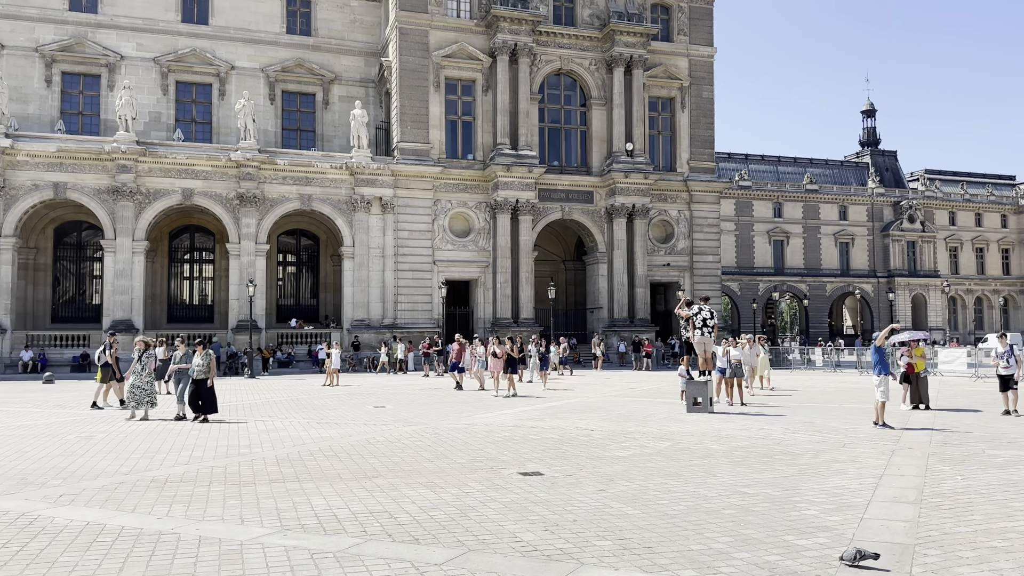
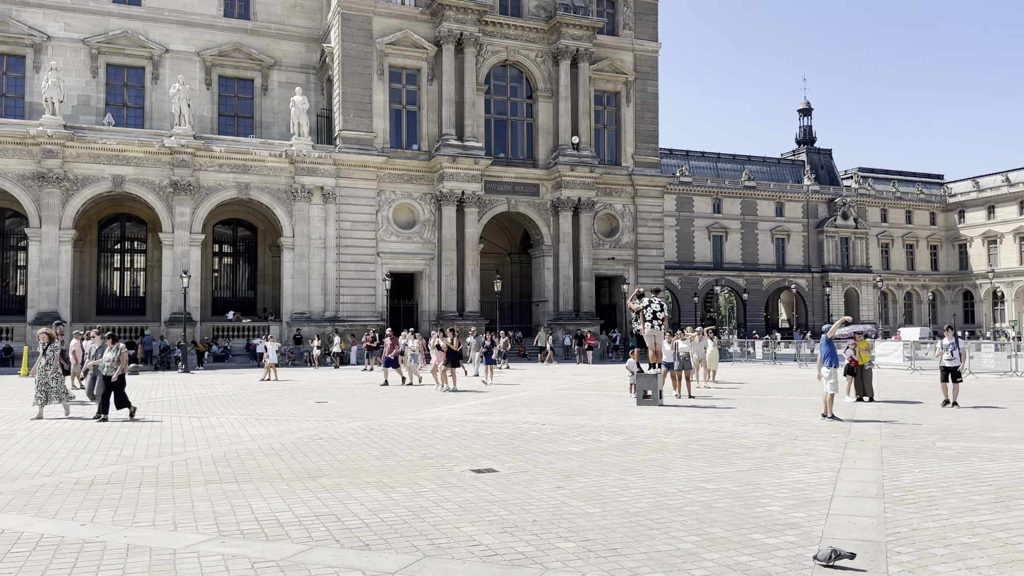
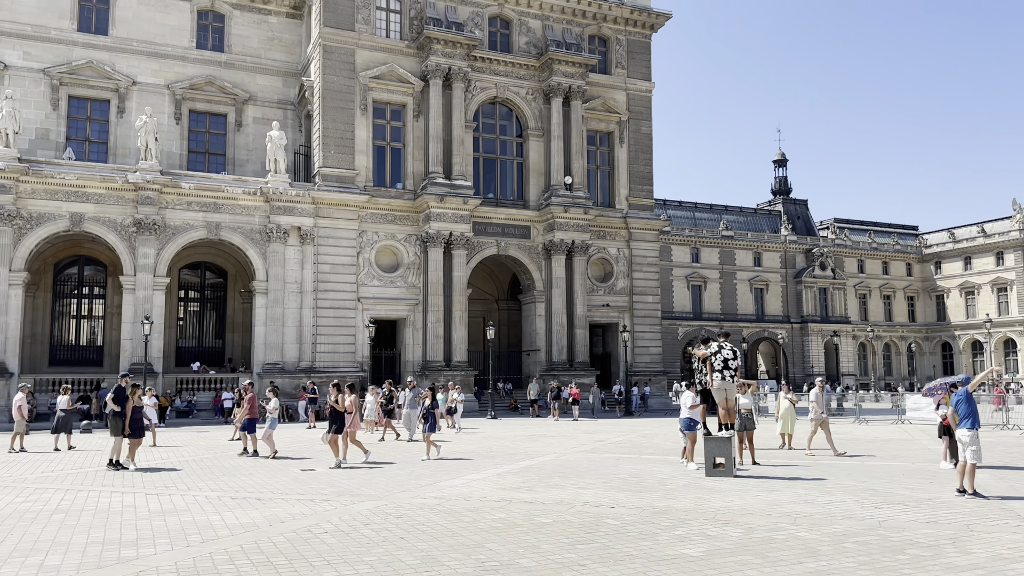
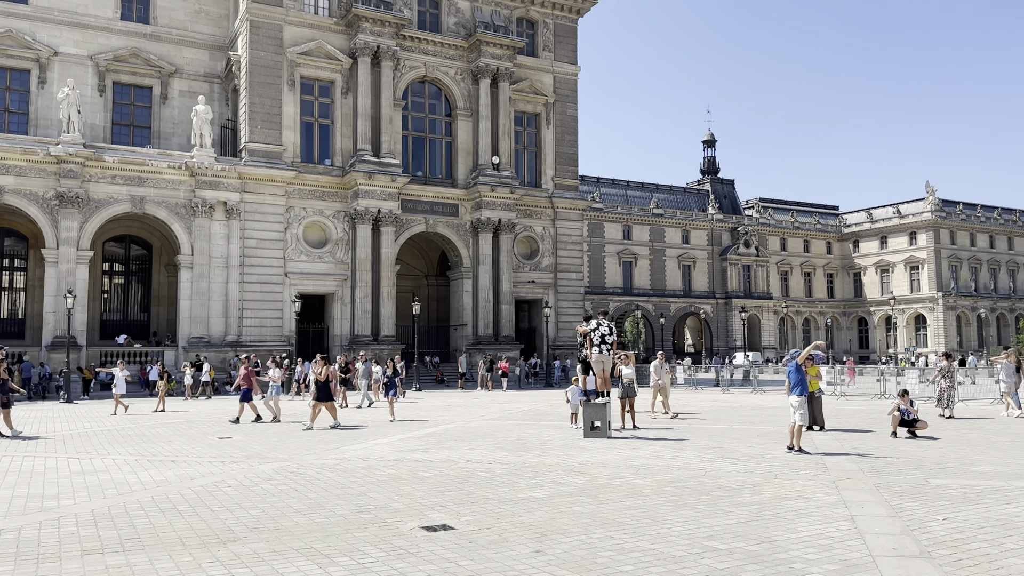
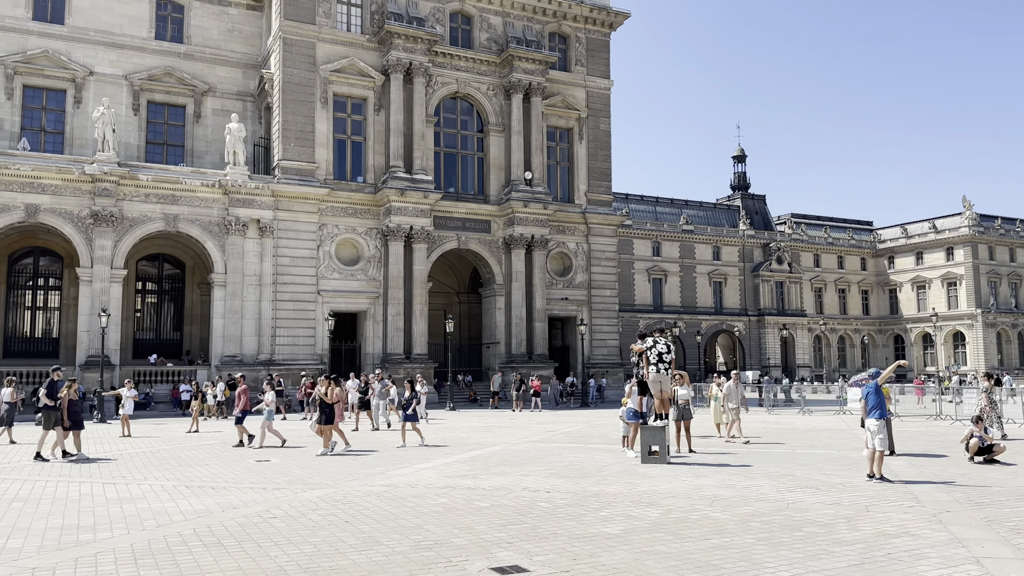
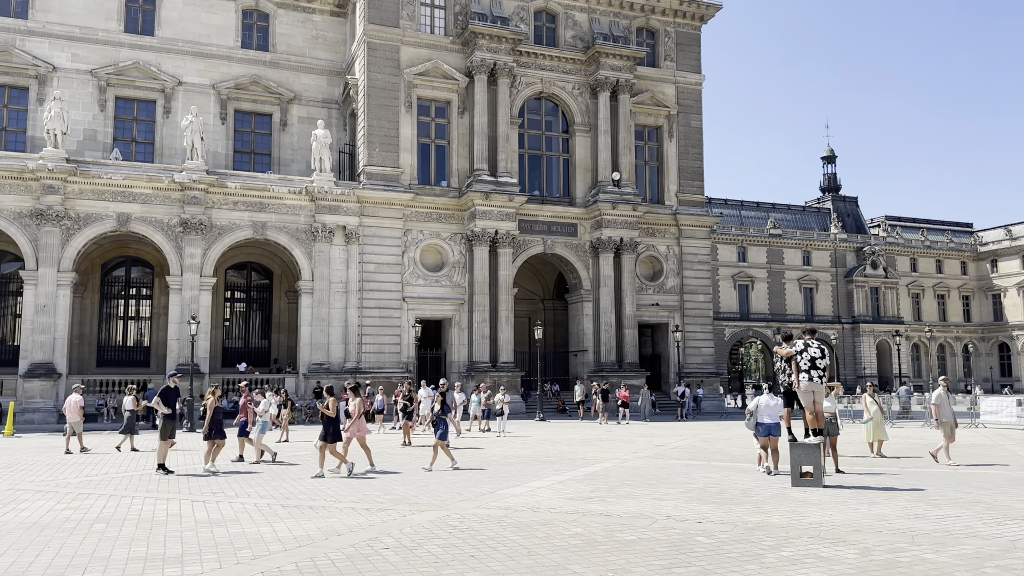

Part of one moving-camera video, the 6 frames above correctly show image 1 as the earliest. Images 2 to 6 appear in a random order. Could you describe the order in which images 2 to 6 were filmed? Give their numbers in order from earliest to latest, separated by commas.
2, 4, 5, 3, 6
